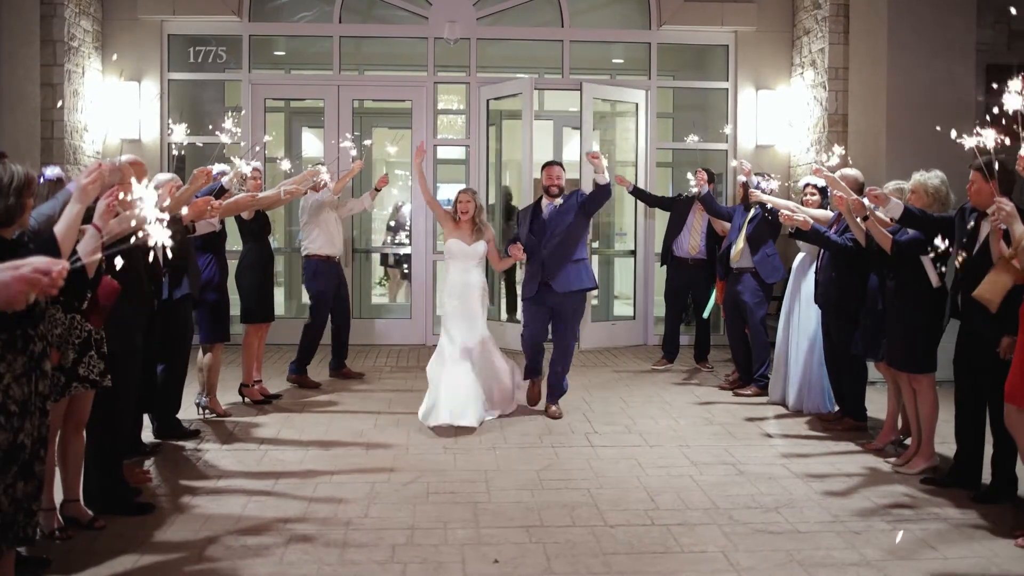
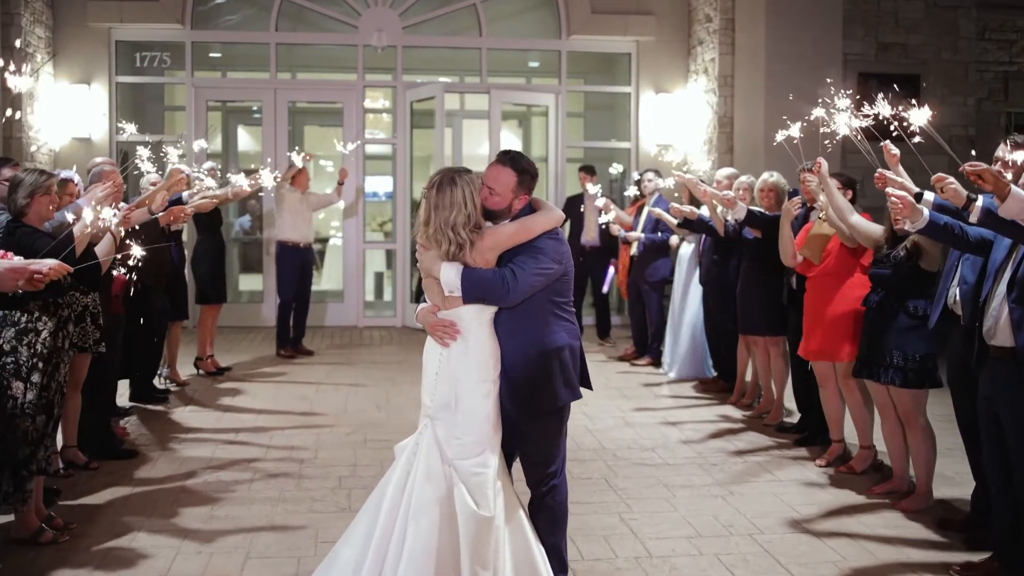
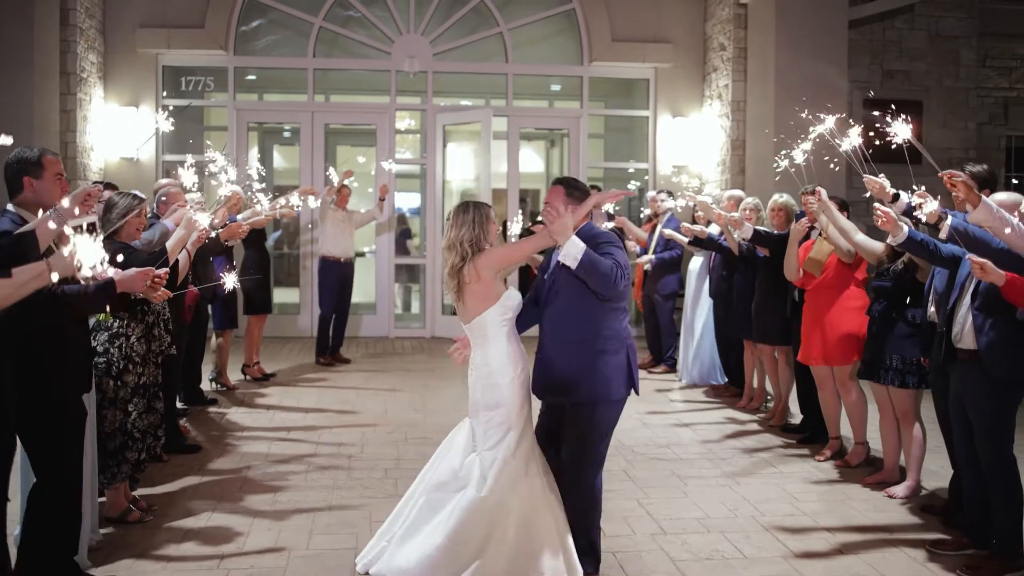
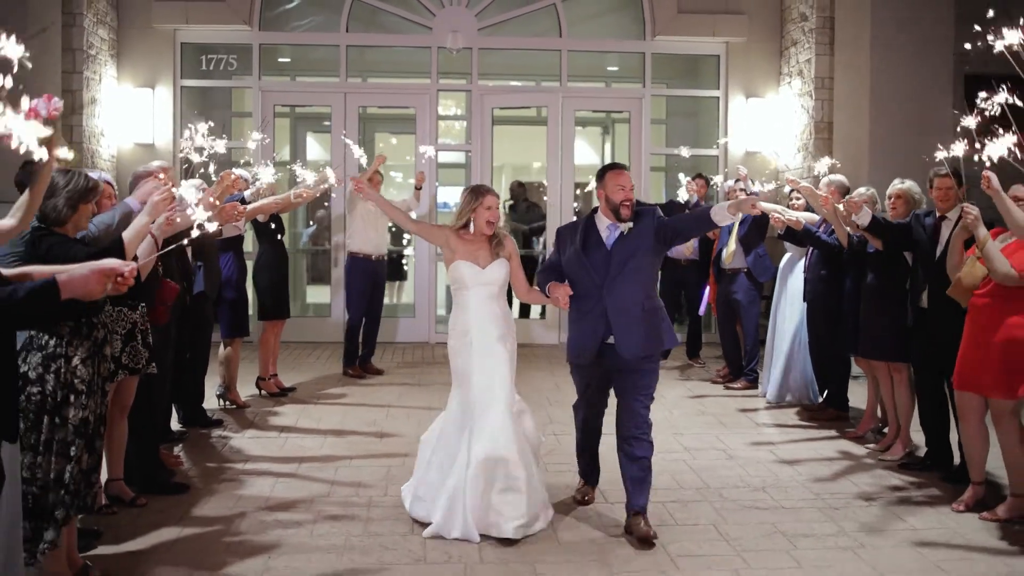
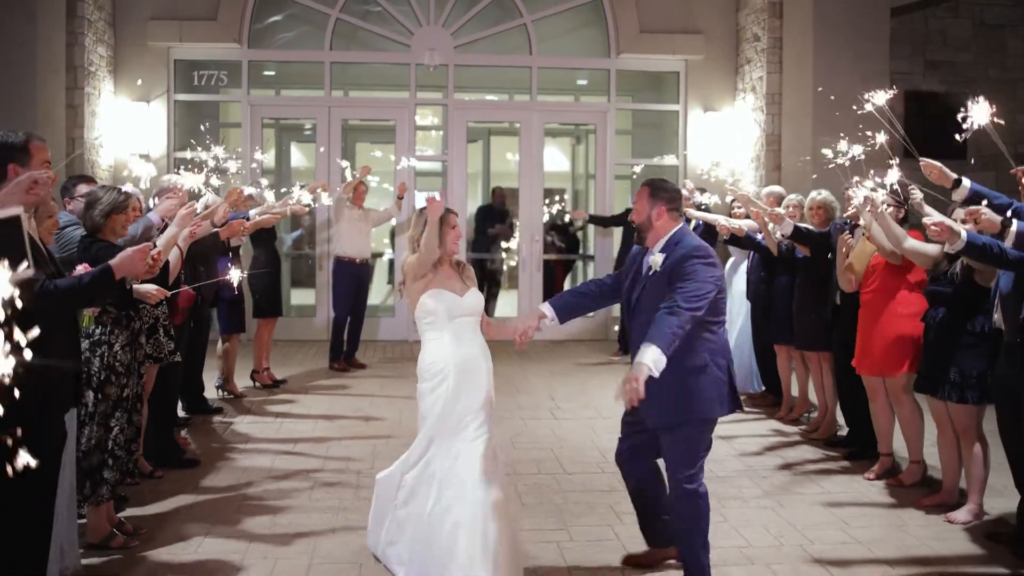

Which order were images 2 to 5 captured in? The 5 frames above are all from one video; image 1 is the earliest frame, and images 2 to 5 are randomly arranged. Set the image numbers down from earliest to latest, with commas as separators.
4, 5, 3, 2
